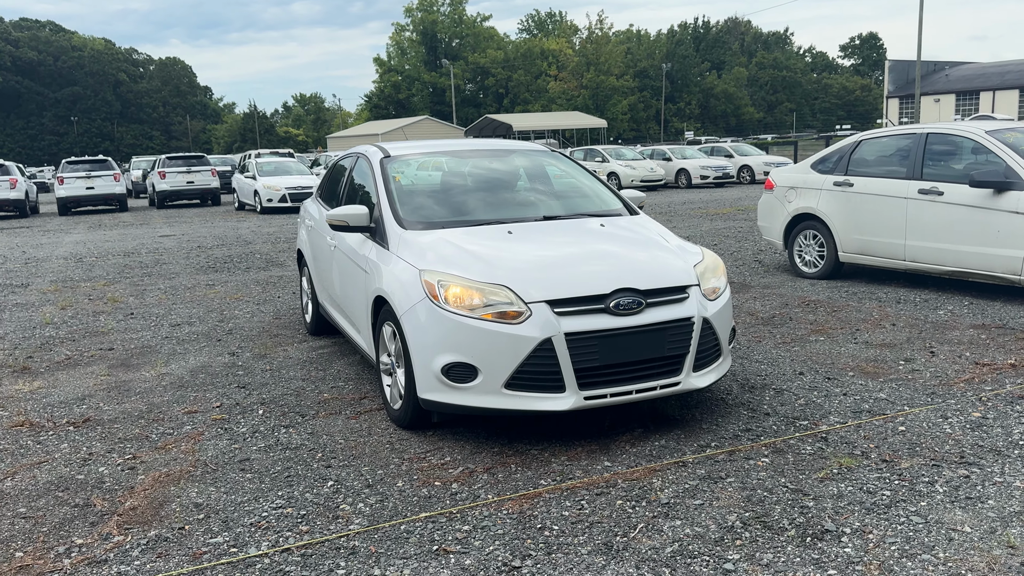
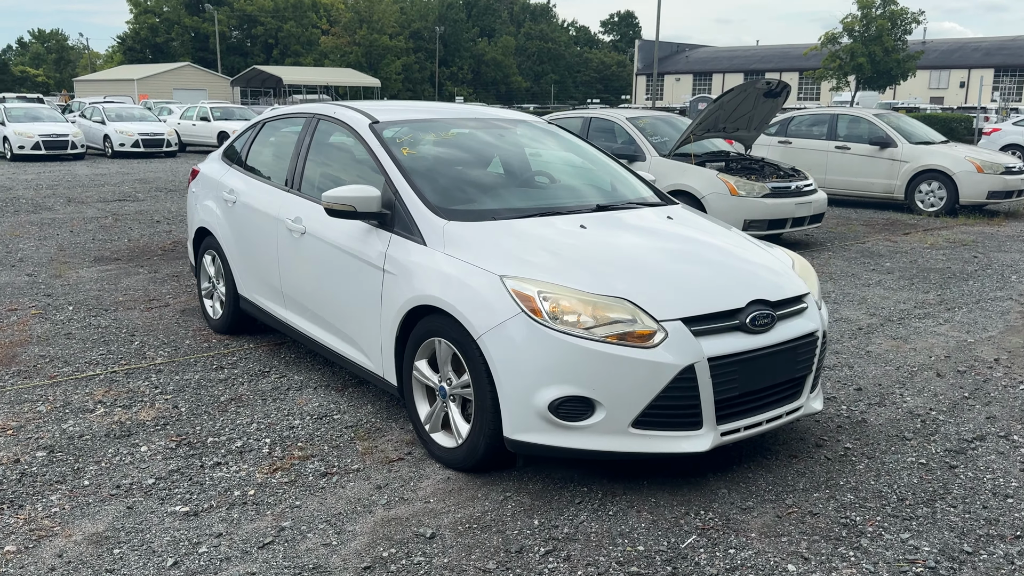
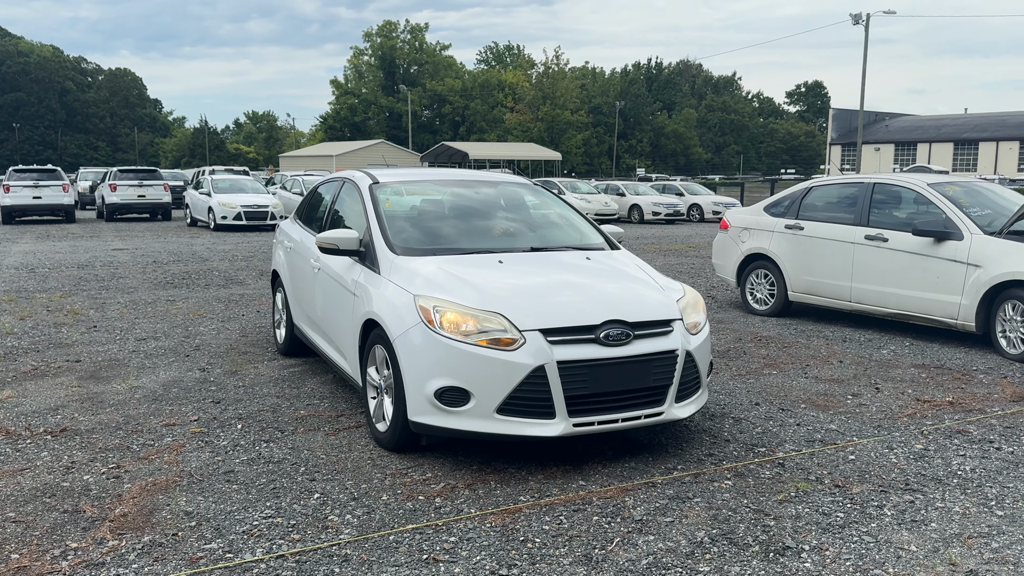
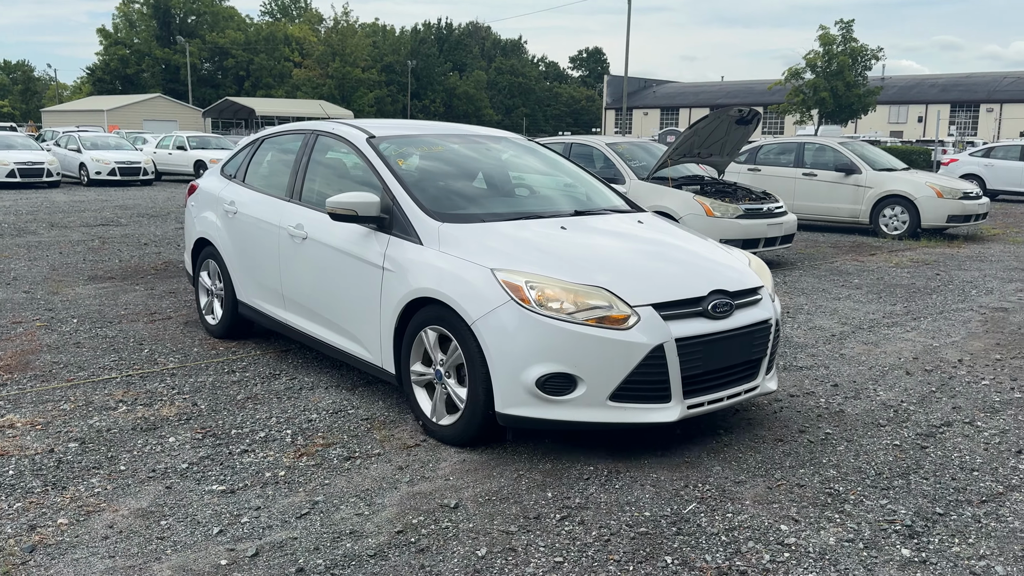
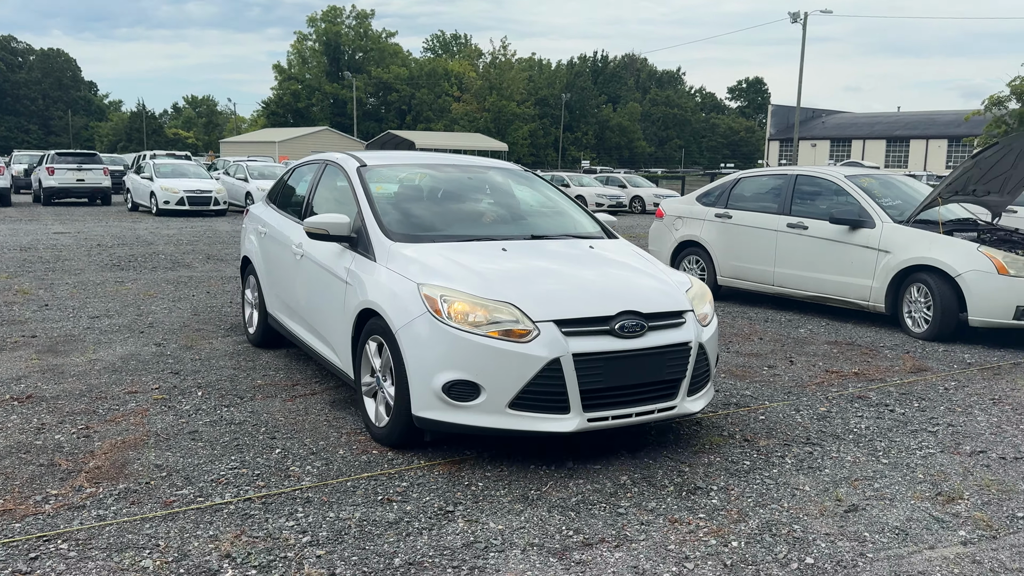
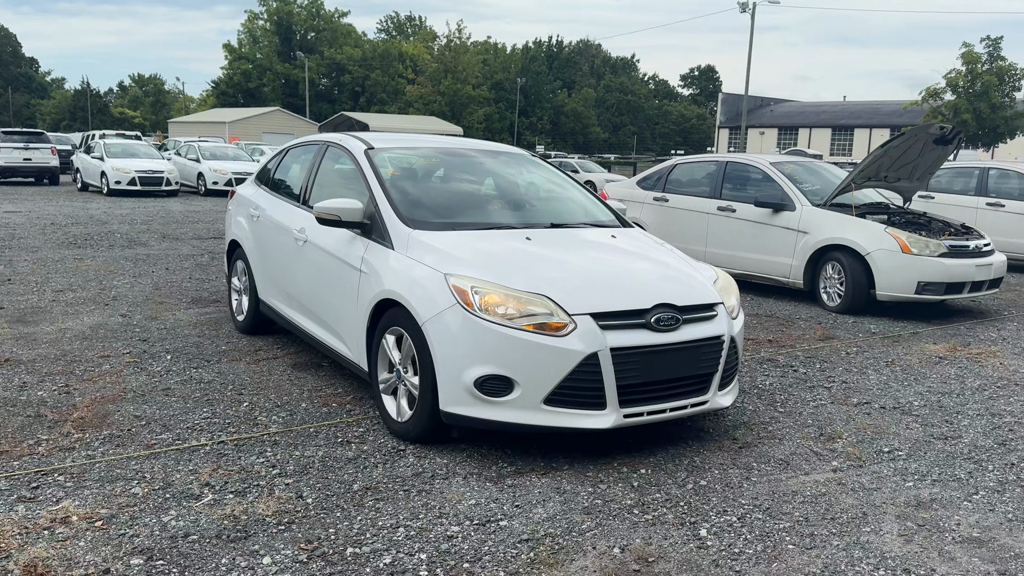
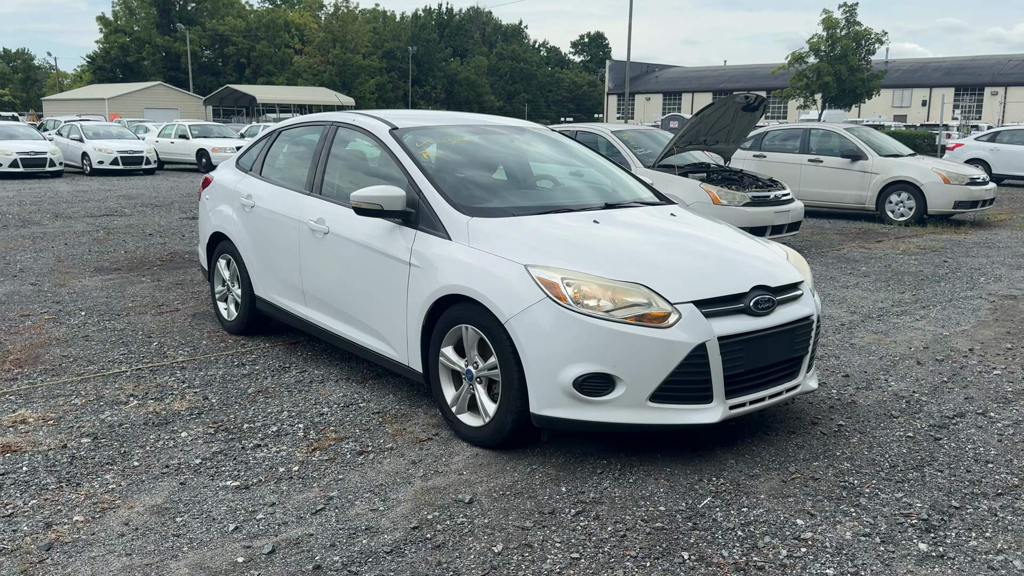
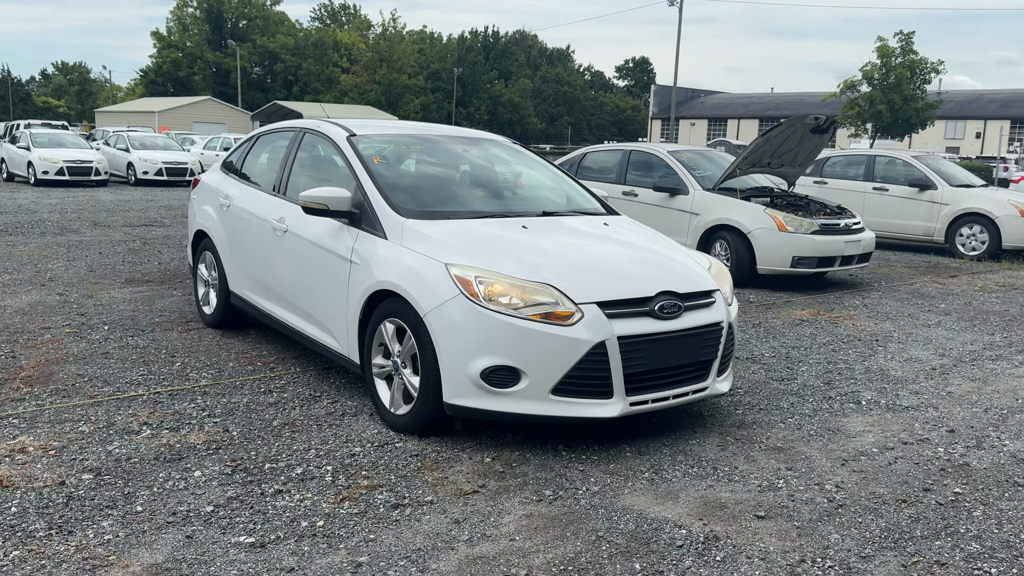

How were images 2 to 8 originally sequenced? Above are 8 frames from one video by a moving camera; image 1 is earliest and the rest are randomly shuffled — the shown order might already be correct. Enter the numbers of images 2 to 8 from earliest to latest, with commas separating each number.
3, 5, 6, 8, 4, 7, 2
